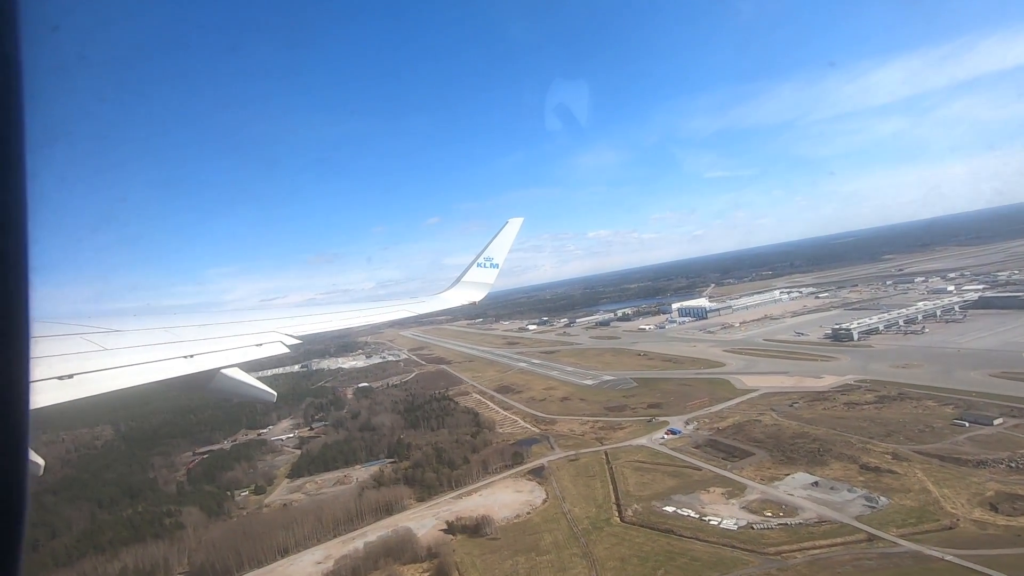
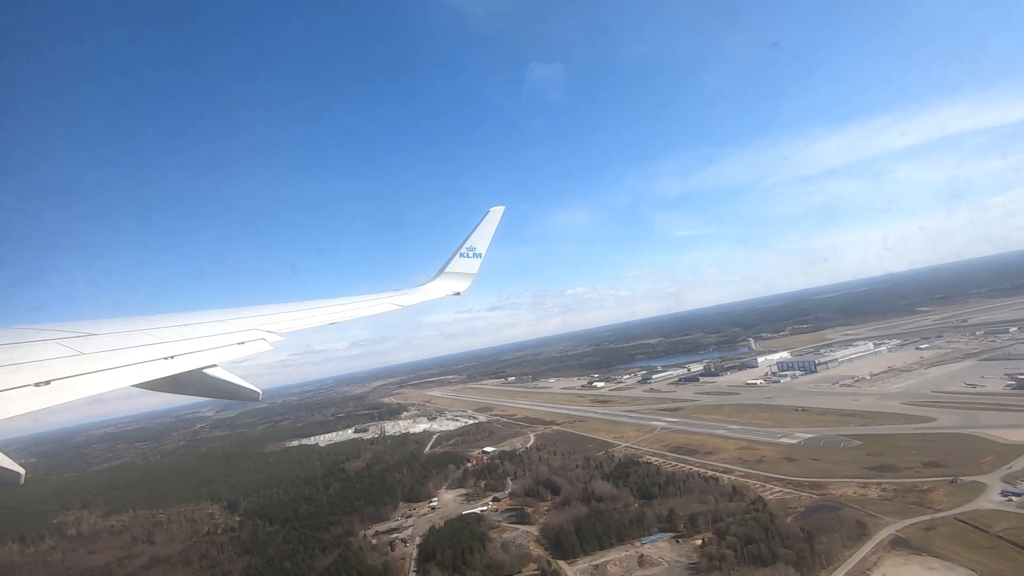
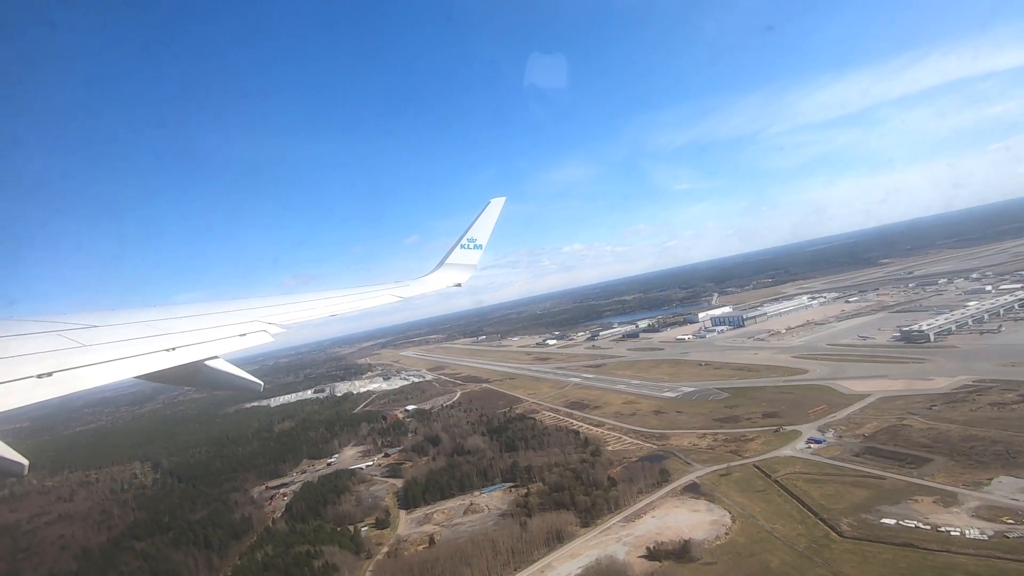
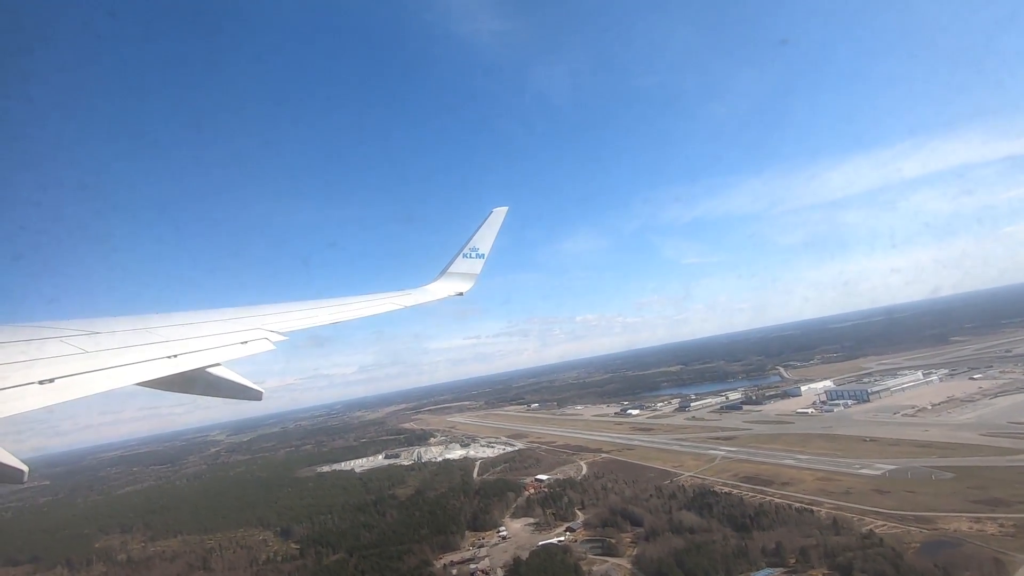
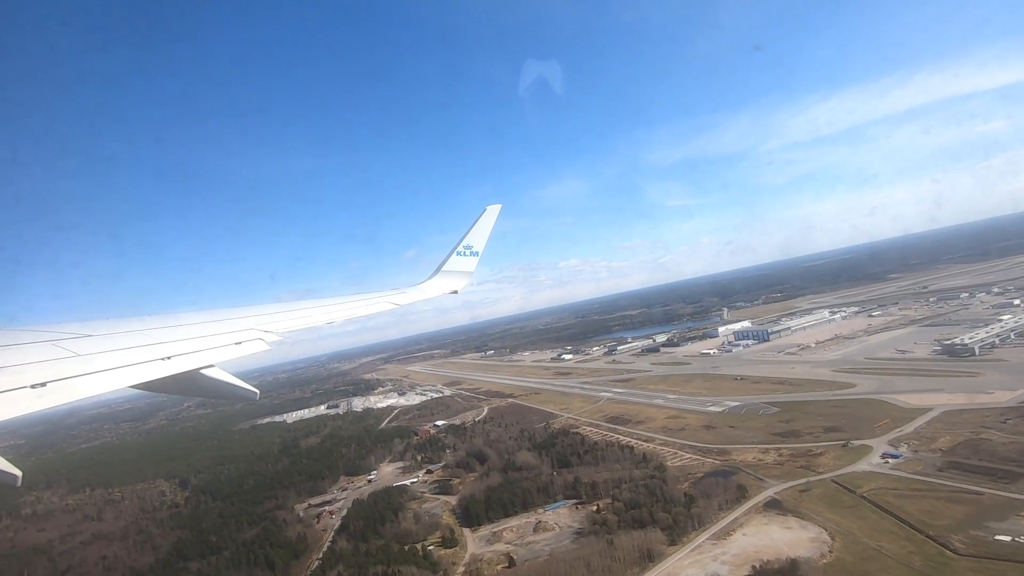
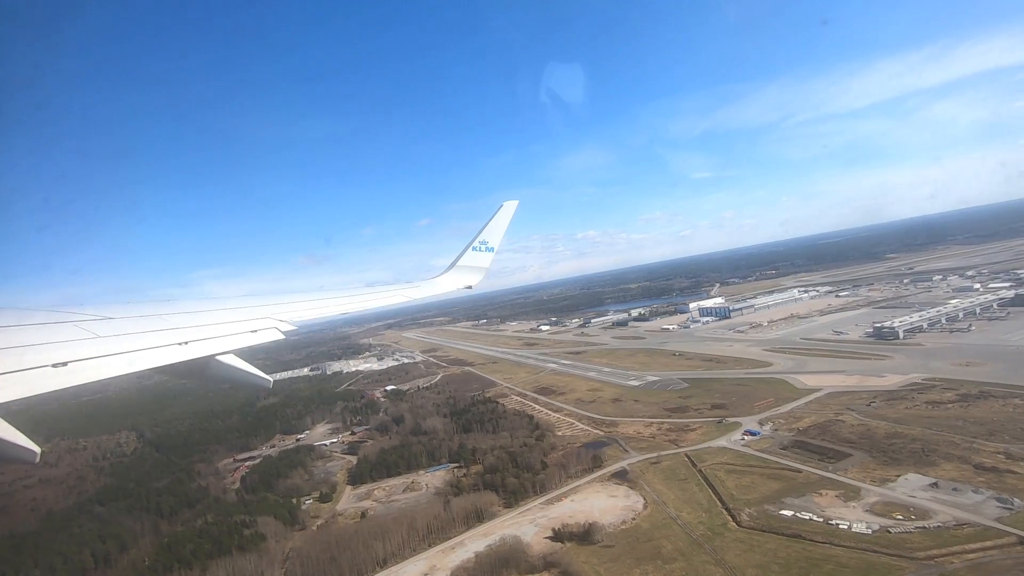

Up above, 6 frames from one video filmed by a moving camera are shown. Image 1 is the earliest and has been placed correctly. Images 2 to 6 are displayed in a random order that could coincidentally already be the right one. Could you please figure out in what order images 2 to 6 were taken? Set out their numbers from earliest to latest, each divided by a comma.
6, 3, 5, 2, 4
